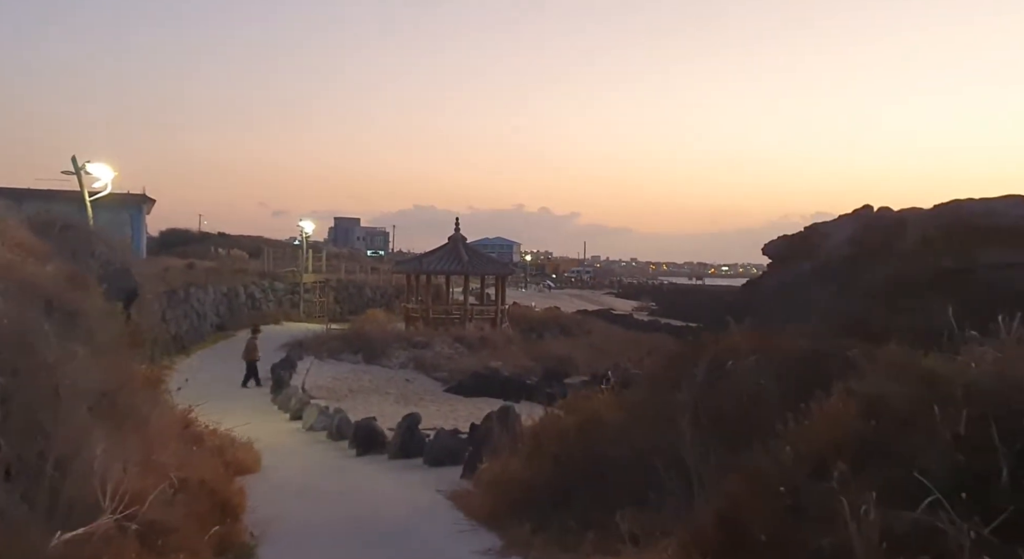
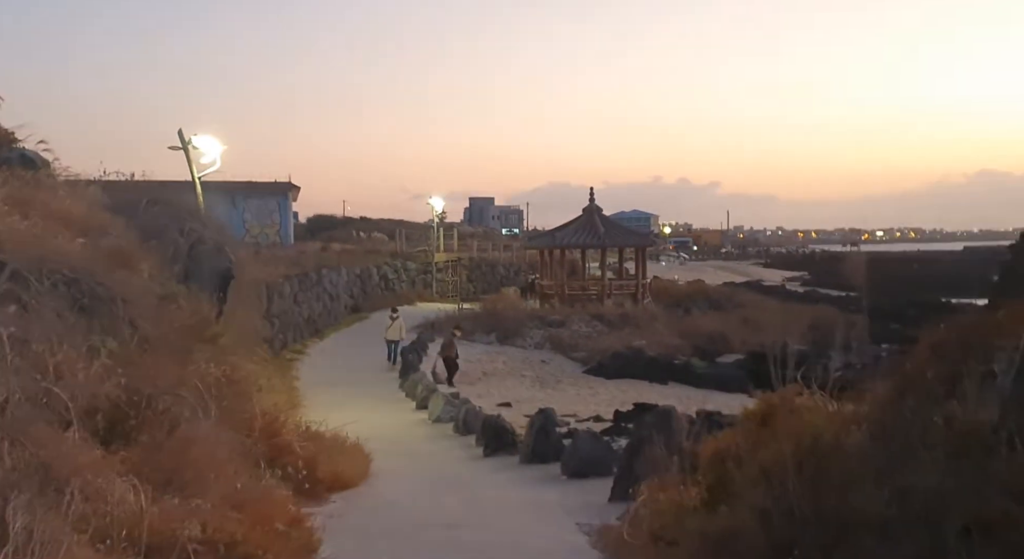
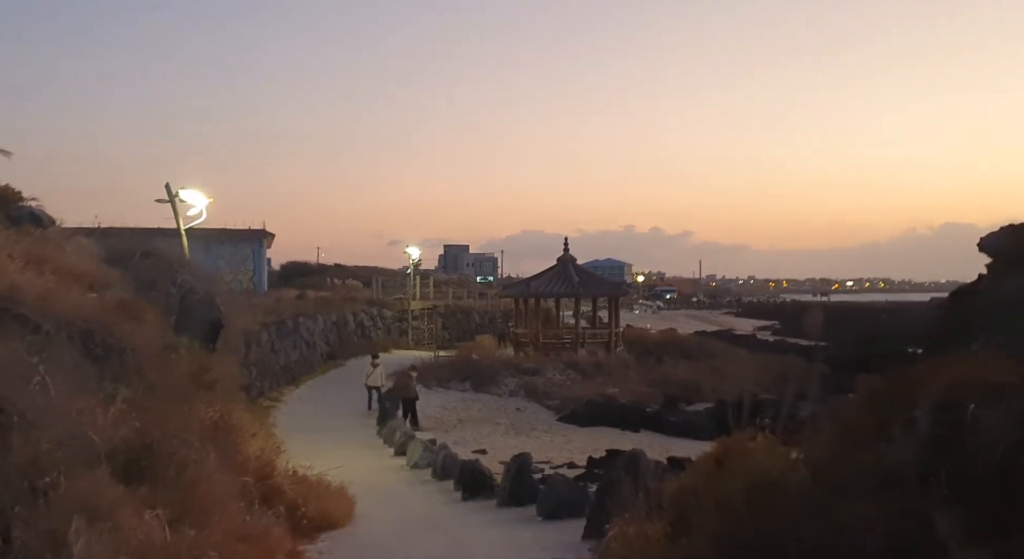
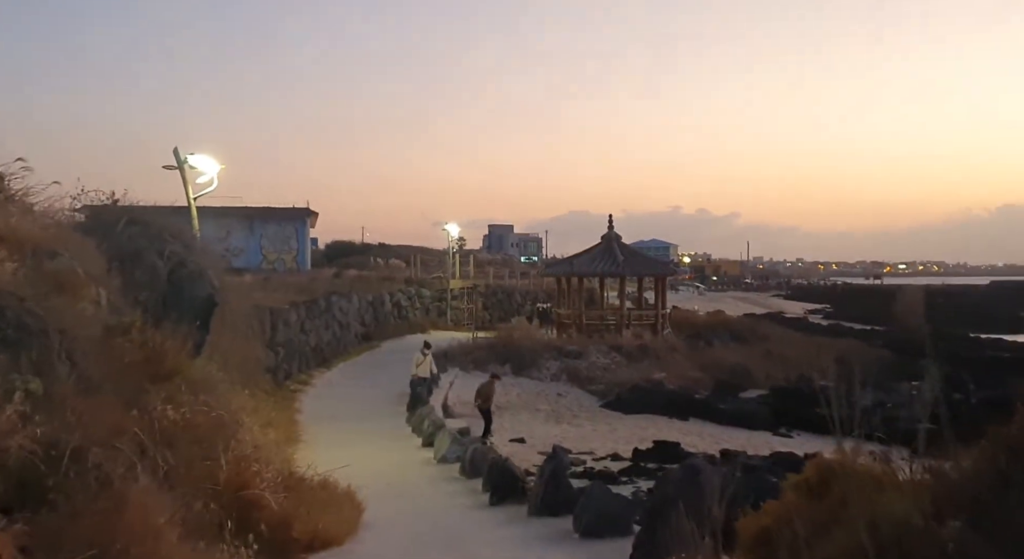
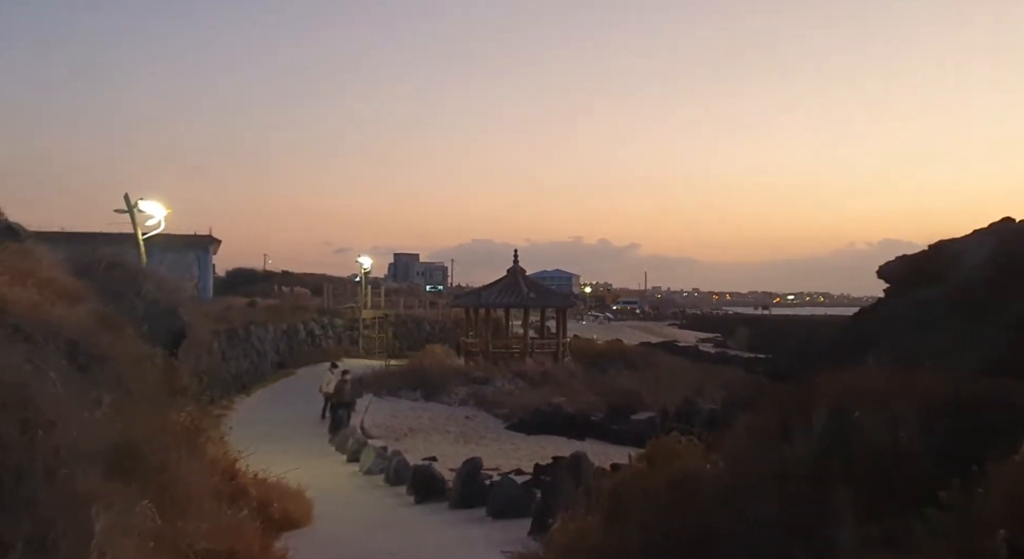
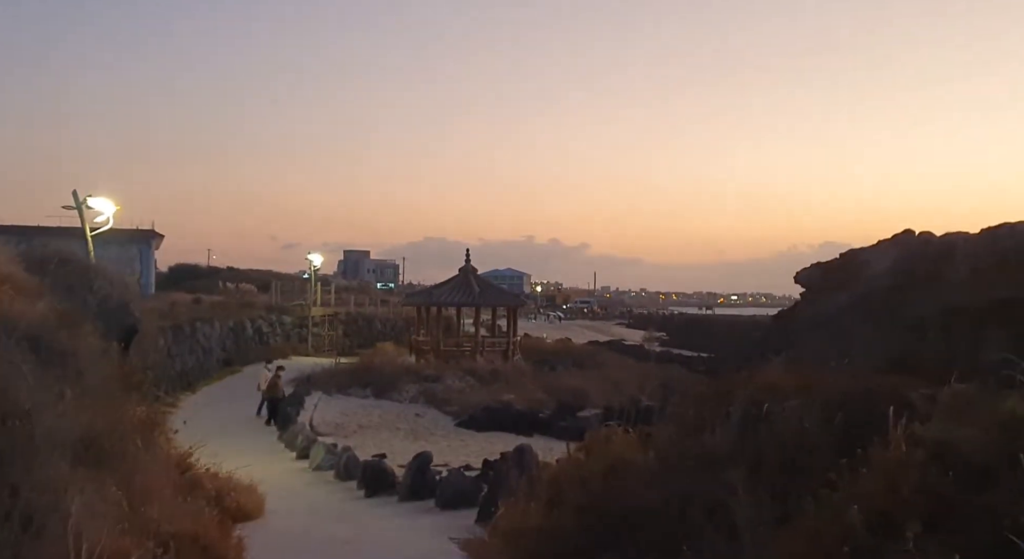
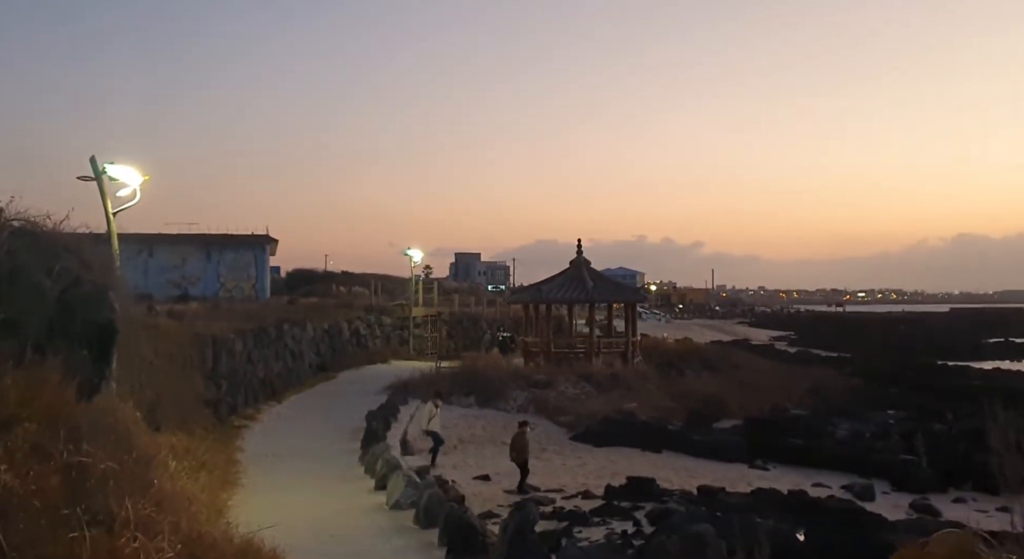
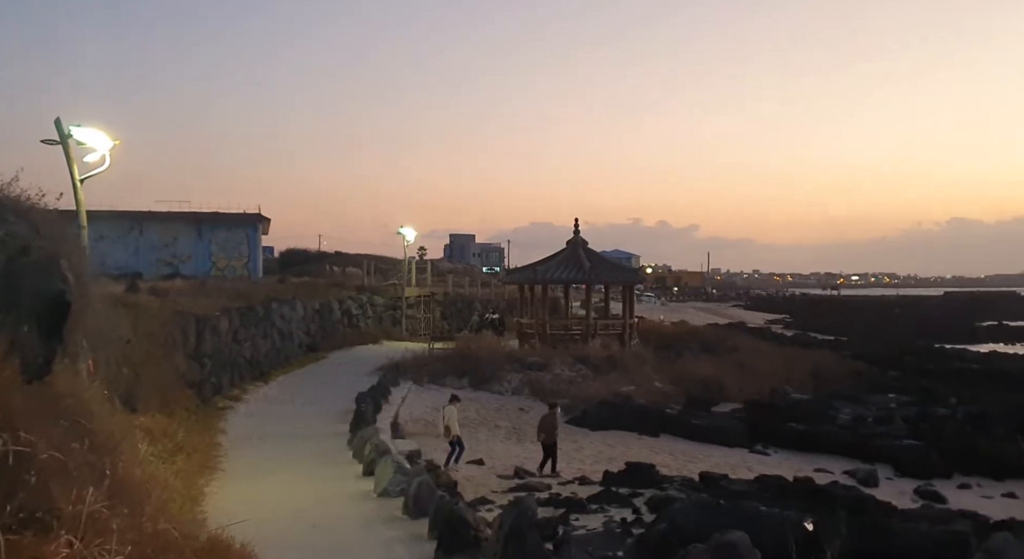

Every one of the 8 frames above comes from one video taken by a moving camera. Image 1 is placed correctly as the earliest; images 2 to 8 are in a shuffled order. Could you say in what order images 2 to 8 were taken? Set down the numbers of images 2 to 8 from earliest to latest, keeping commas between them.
6, 5, 3, 2, 4, 7, 8
